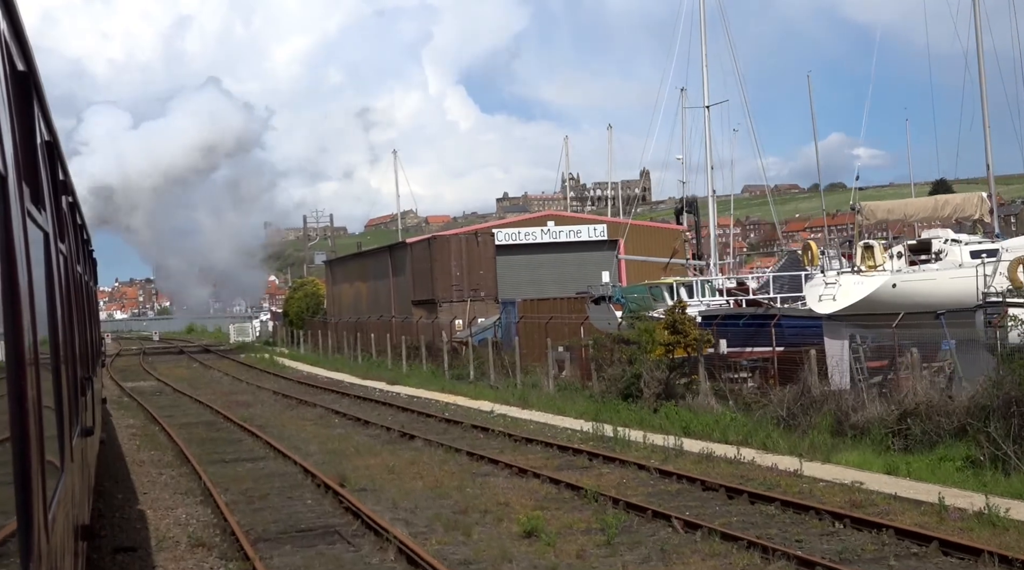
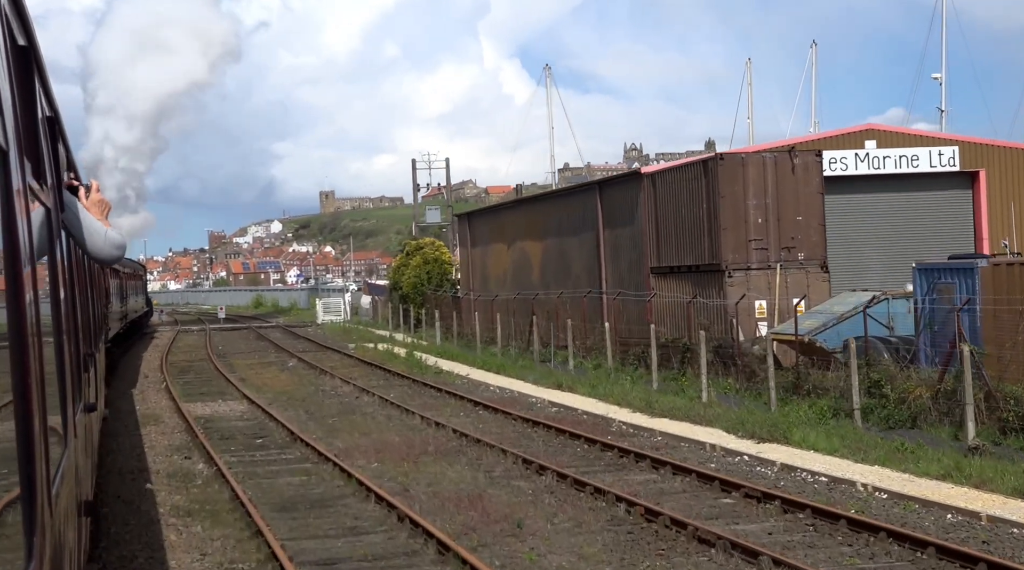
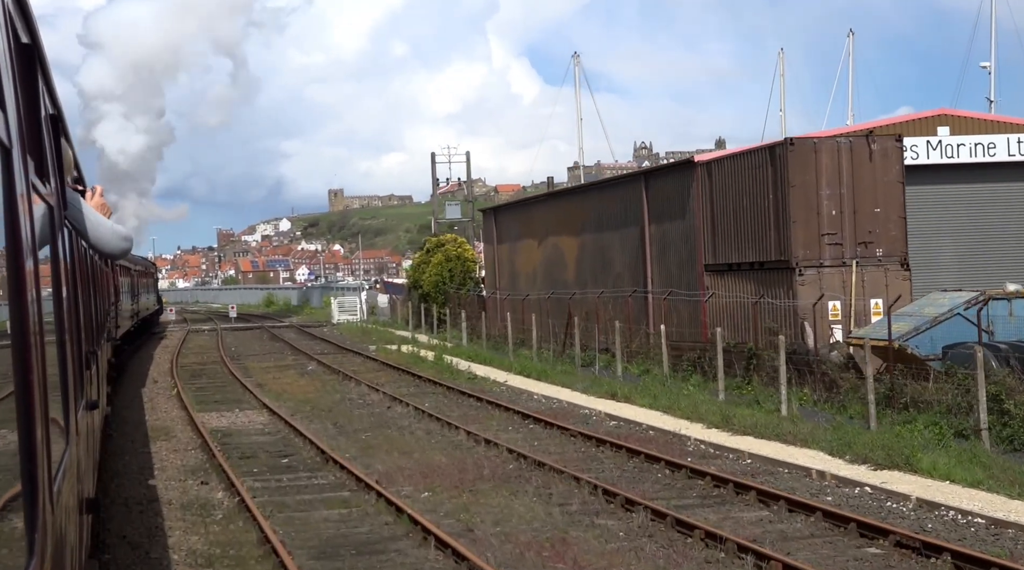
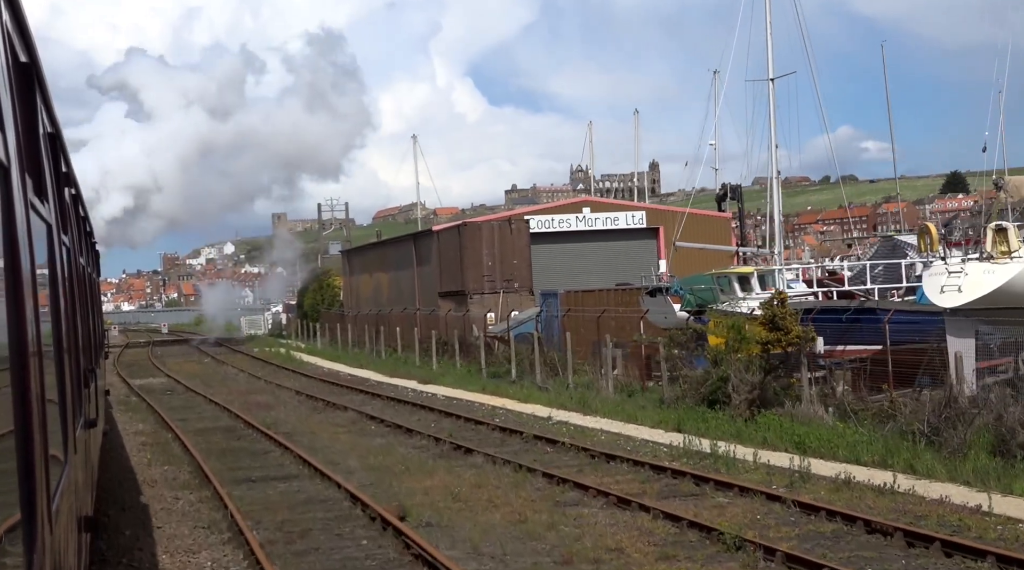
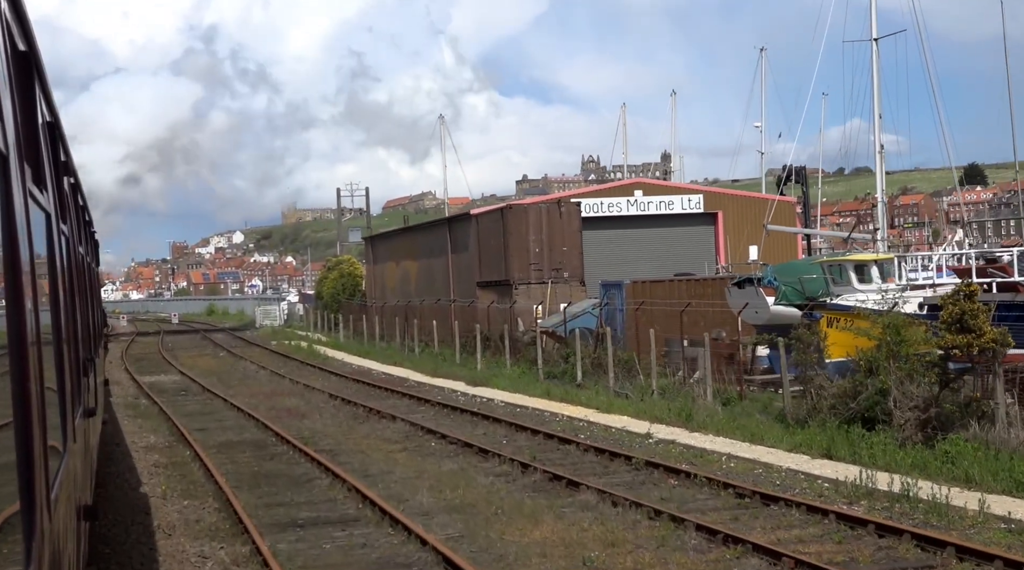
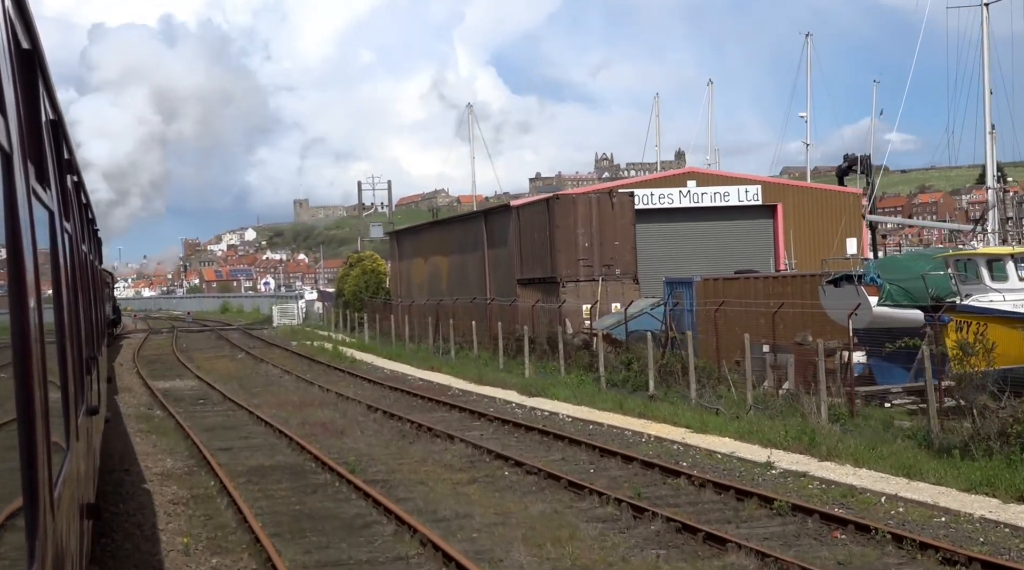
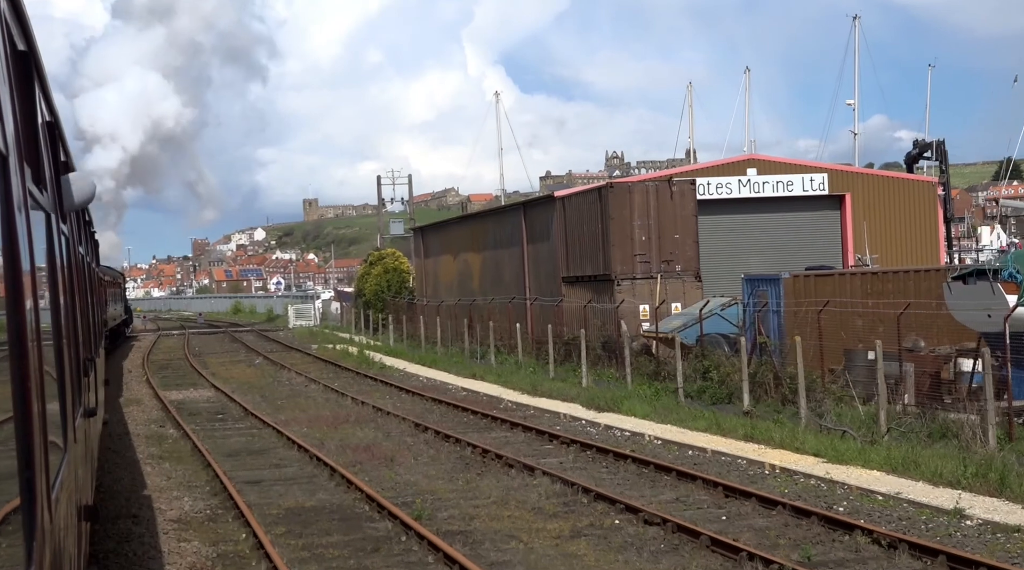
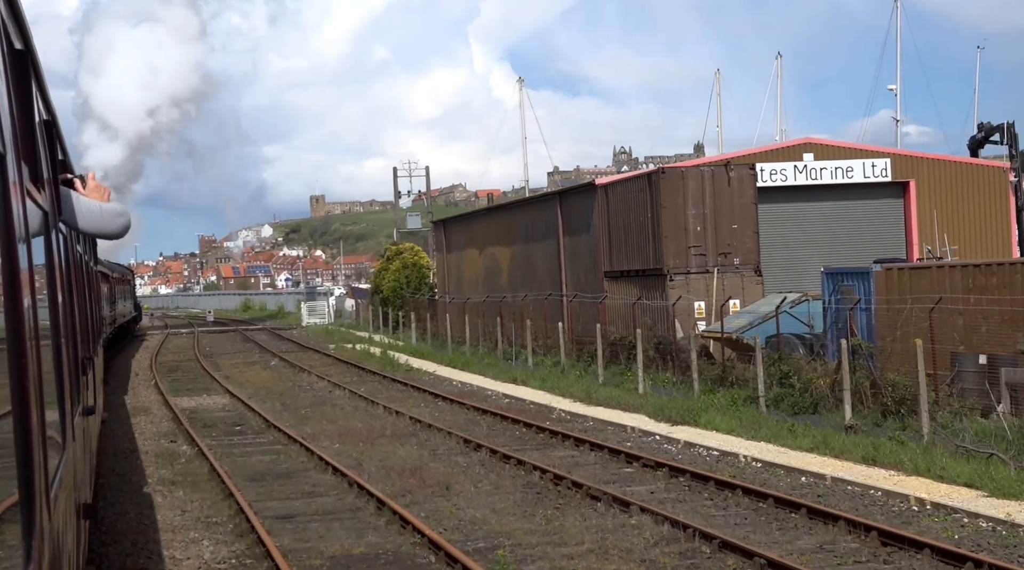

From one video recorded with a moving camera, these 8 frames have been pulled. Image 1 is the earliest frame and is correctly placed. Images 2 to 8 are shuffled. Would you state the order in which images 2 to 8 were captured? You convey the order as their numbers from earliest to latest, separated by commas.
4, 5, 6, 7, 8, 2, 3
